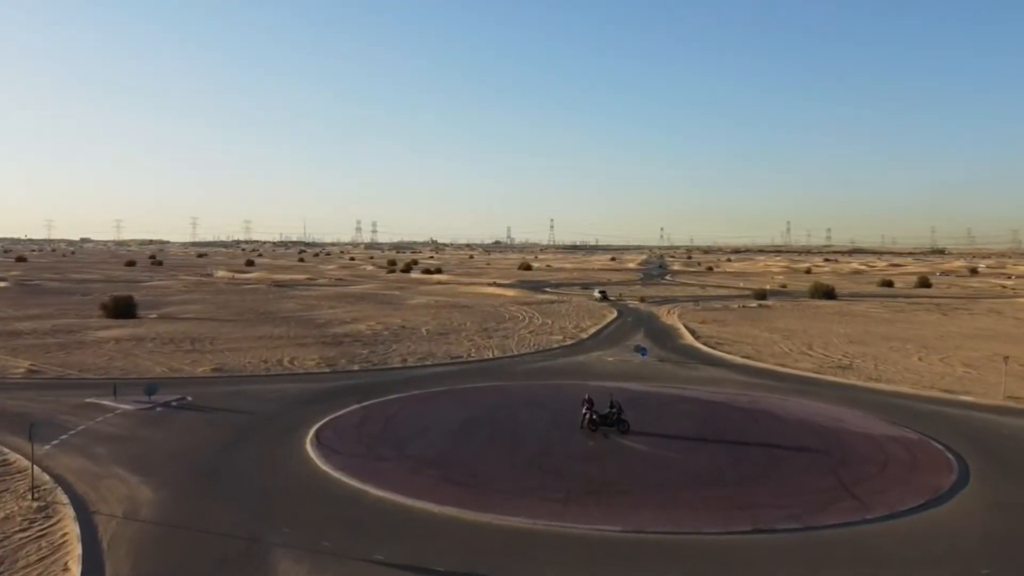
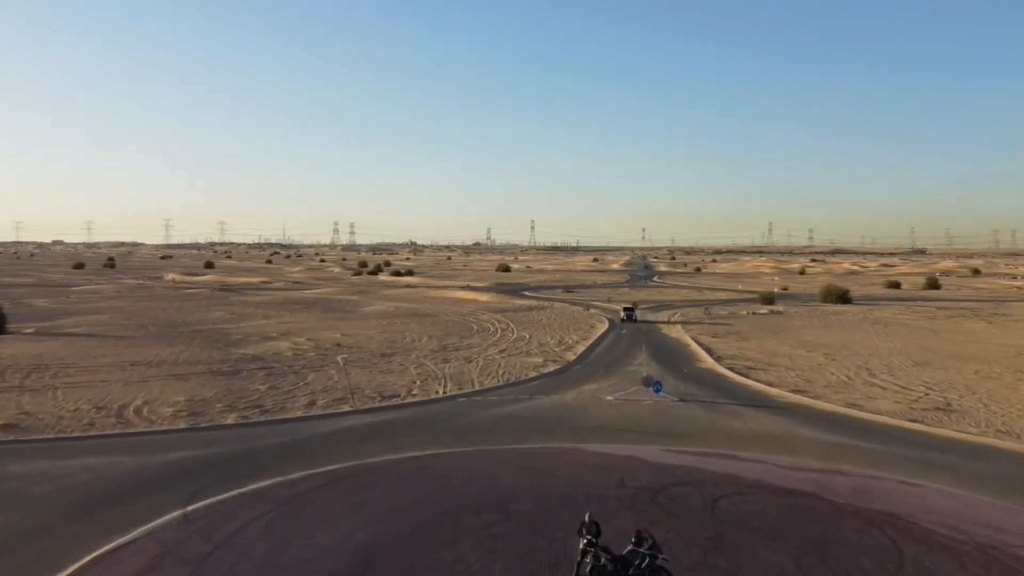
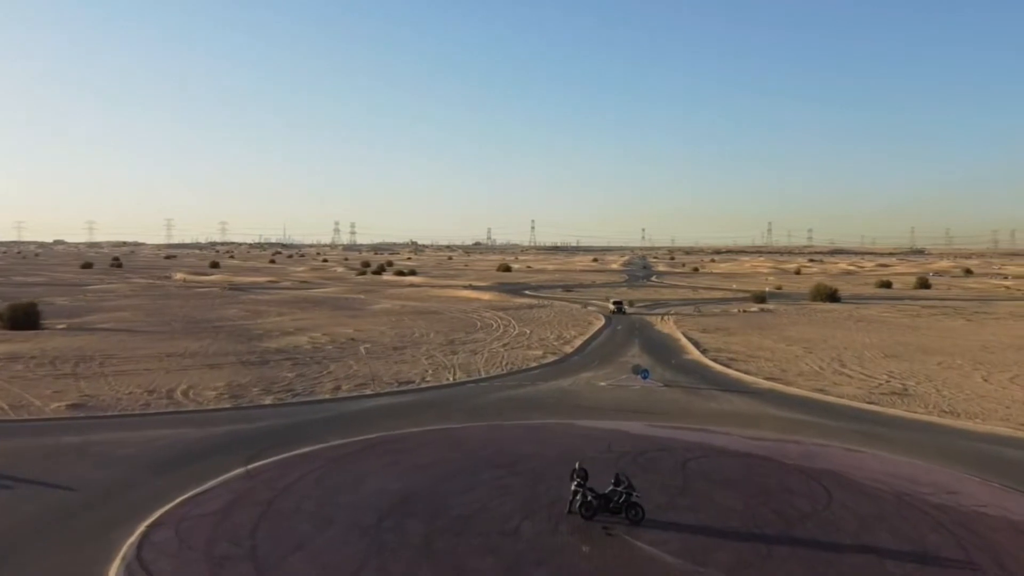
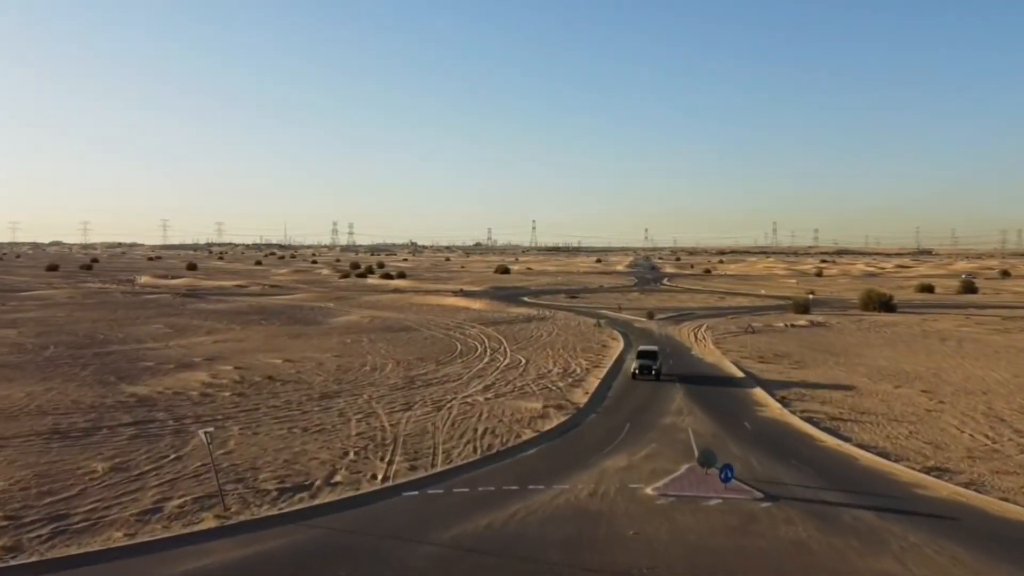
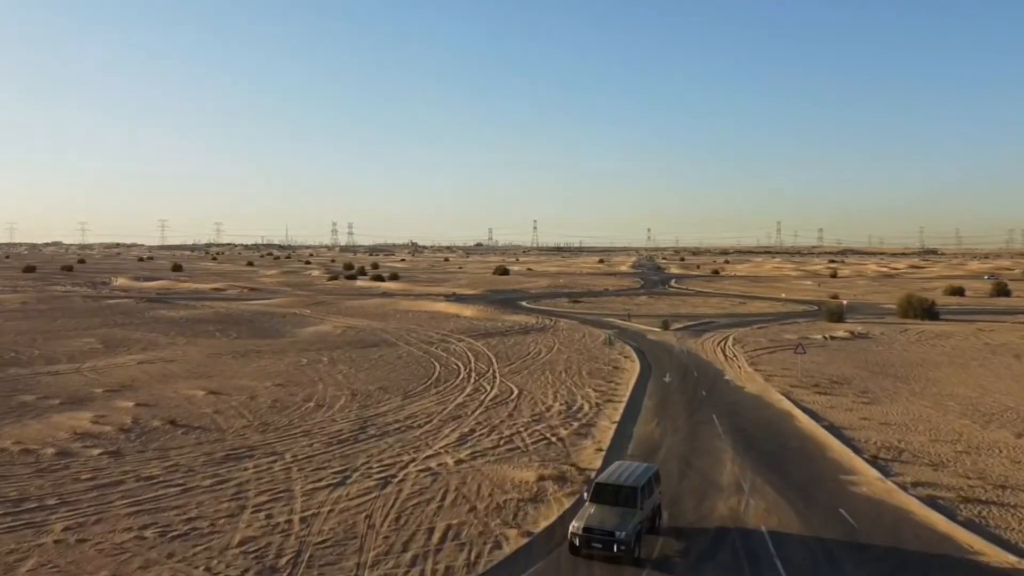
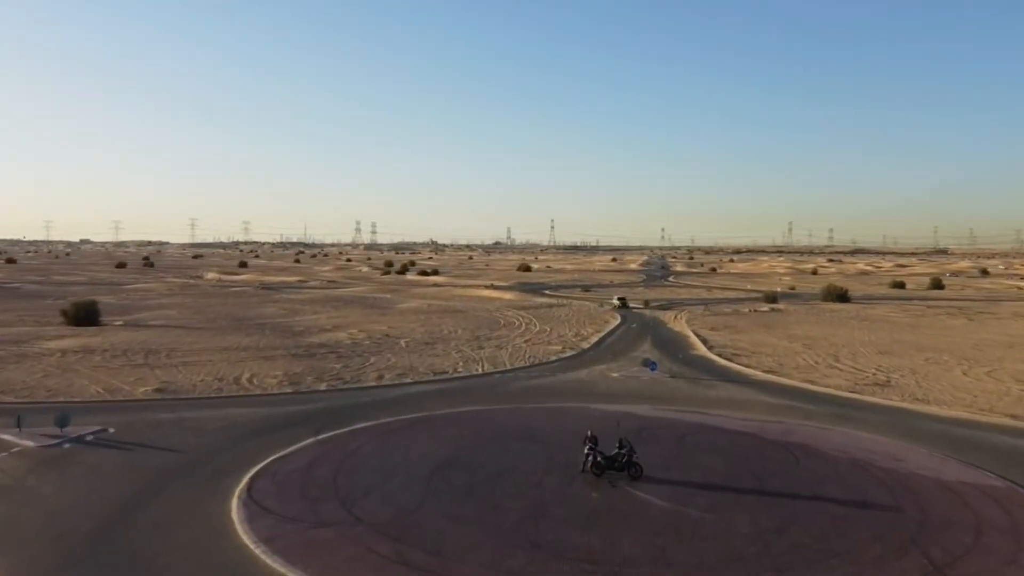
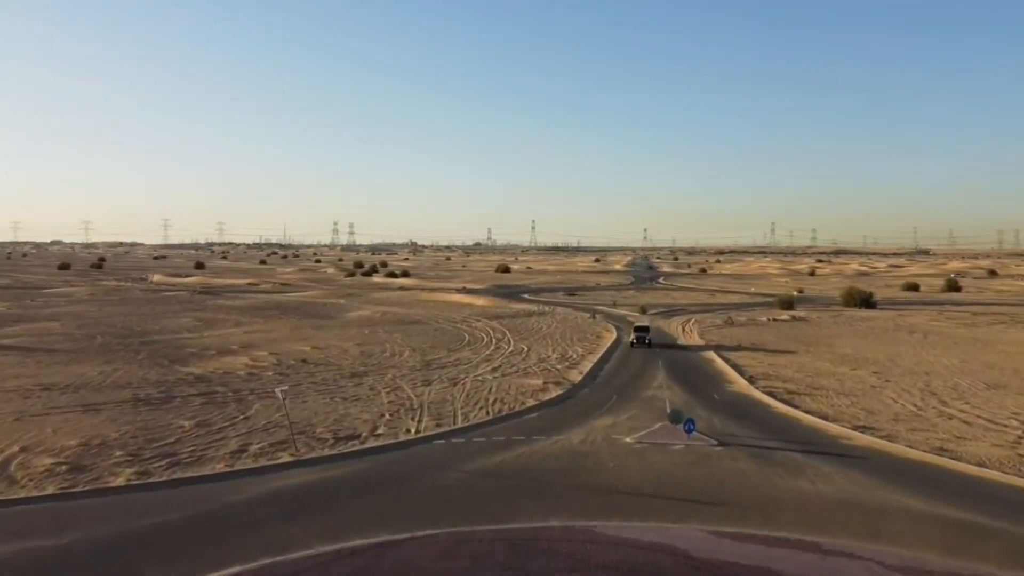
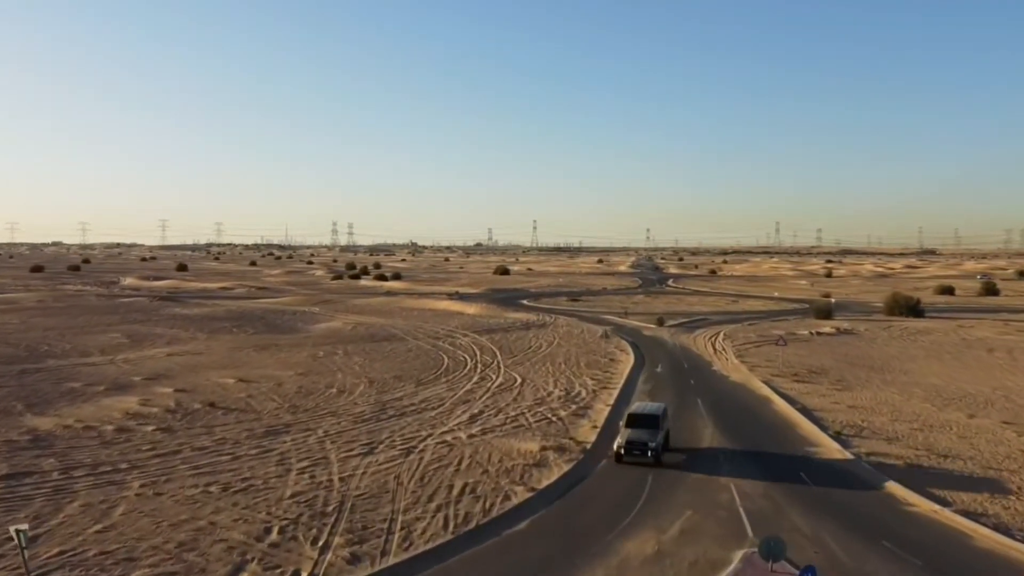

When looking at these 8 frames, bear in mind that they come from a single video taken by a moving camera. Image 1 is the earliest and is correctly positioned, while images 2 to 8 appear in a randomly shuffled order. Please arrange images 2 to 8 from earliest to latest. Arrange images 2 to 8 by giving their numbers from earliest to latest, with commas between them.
6, 3, 2, 7, 4, 8, 5
